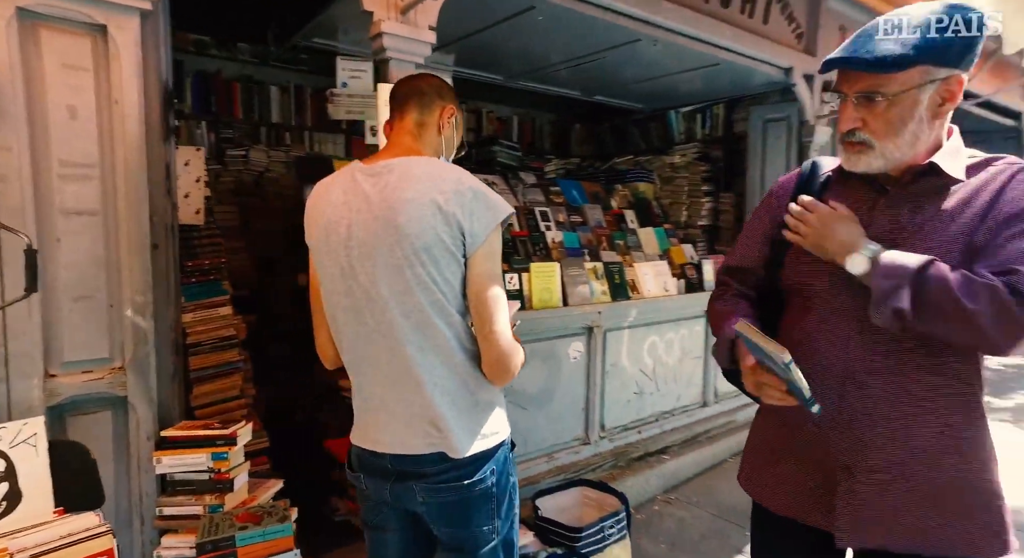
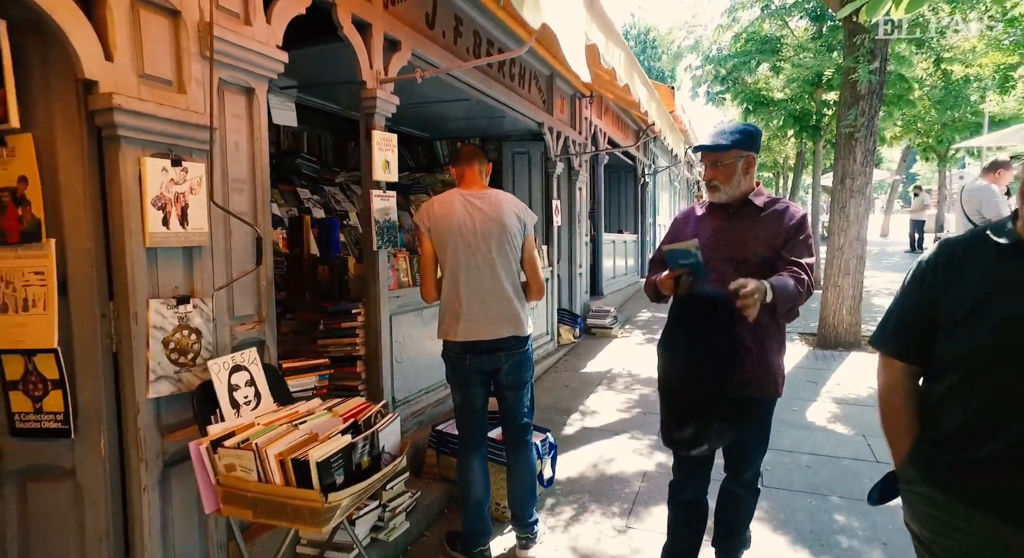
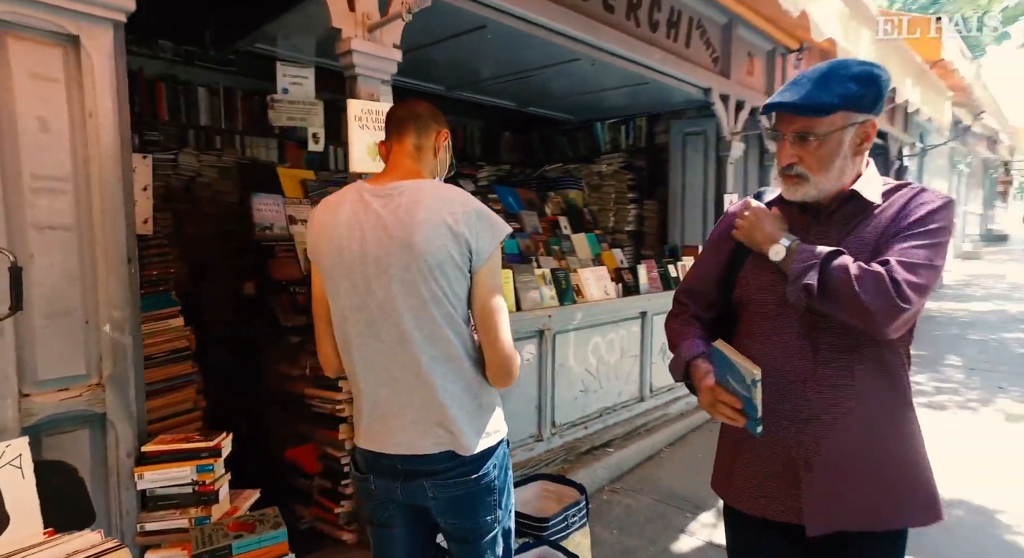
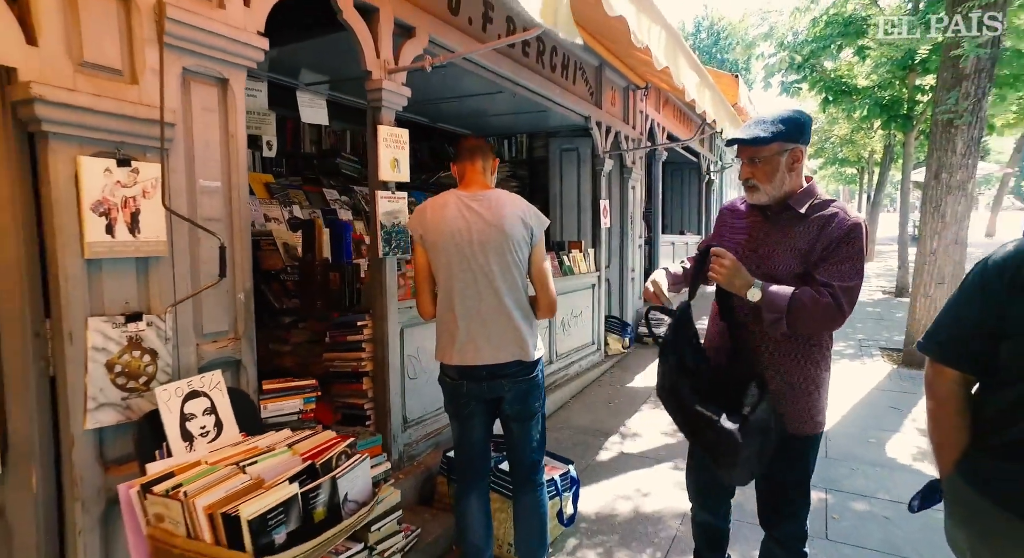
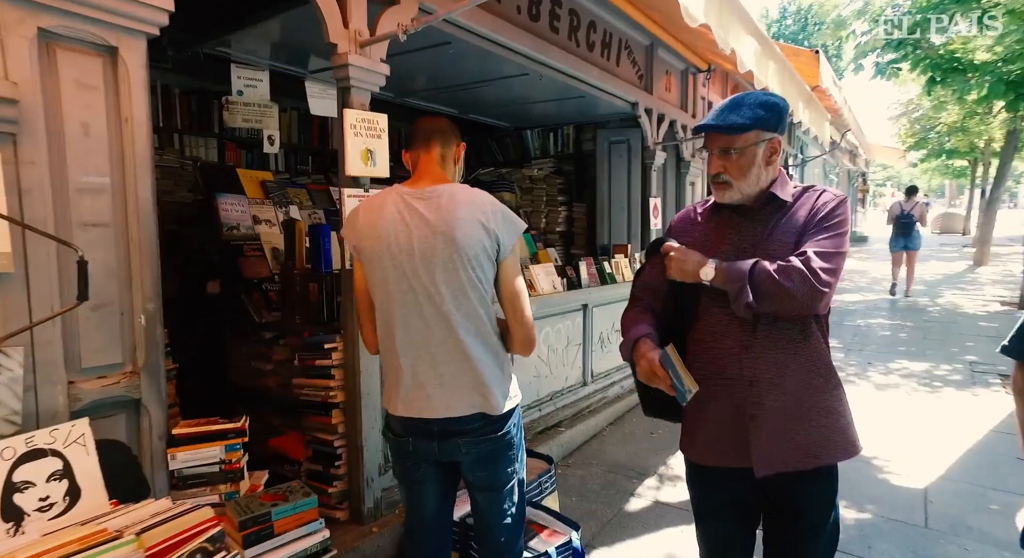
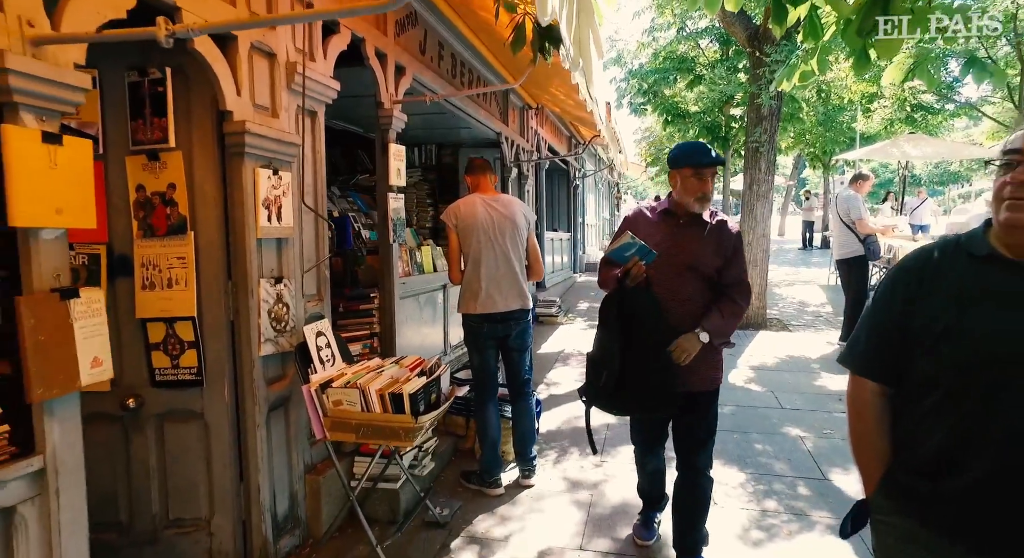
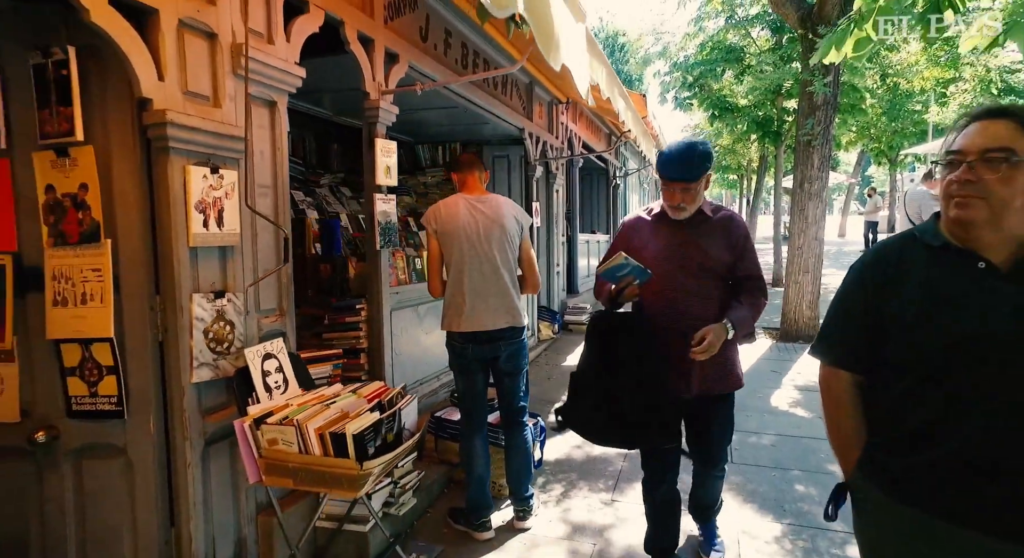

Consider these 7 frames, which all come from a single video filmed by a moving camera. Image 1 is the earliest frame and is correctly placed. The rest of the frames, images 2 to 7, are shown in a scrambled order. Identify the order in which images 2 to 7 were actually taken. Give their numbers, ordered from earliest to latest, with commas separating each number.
3, 5, 4, 2, 7, 6
